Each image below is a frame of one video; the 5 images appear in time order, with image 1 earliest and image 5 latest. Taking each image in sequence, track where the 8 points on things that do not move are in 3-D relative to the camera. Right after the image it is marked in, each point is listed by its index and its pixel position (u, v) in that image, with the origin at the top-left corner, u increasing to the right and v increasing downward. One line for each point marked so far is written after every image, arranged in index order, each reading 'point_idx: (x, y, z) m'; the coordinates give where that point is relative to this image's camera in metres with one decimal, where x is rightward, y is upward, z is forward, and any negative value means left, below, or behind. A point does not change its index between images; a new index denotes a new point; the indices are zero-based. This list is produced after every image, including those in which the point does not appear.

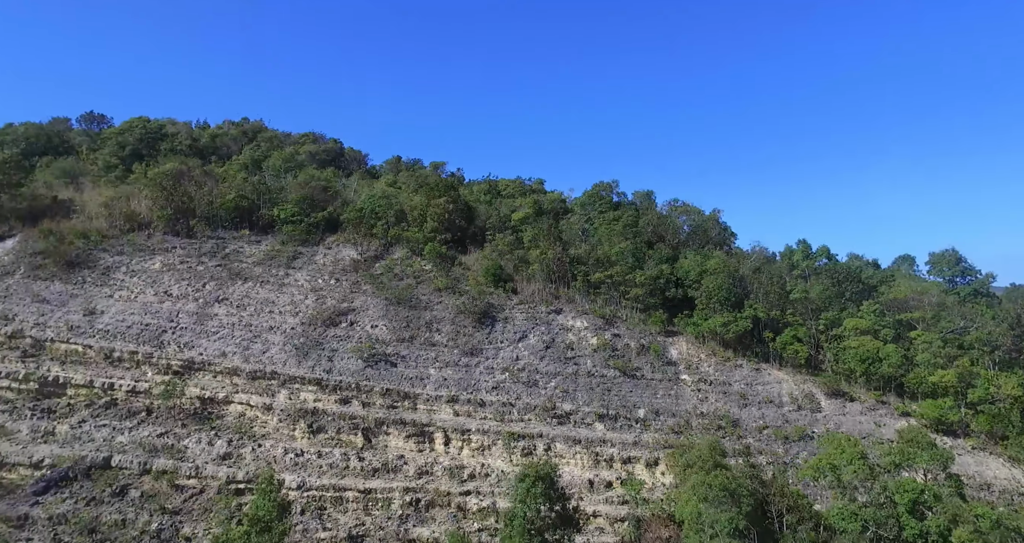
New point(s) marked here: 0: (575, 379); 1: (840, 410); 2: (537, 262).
0: (+1.5, -2.6, +15.3) m
1: (+7.4, -3.1, +14.4) m
2: (+0.7, +0.3, +18.8) m
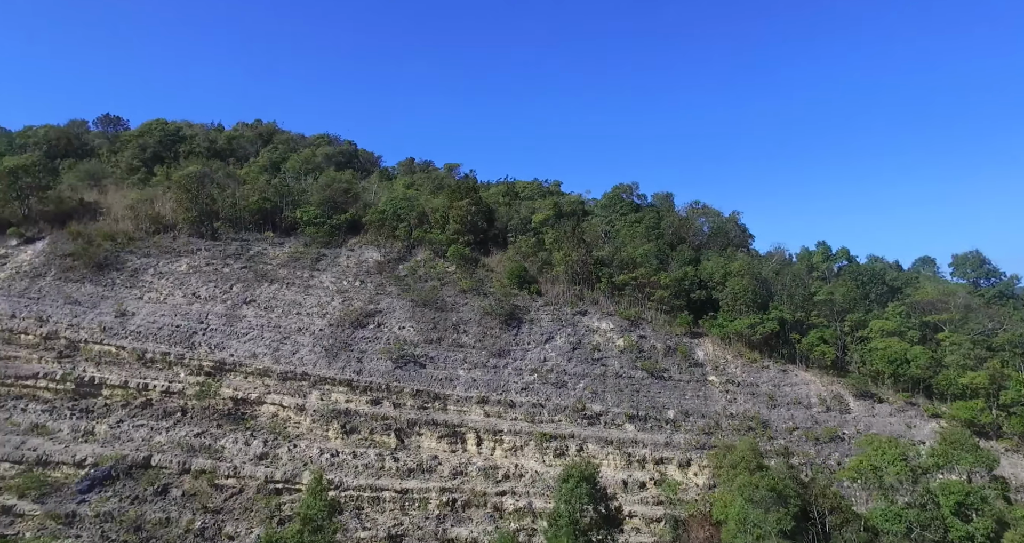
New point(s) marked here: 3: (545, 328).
0: (+2.2, -2.6, +15.4) m
1: (+8.1, -3.2, +14.5) m
2: (+1.4, +0.2, +18.9) m
3: (+0.9, -1.5, +17.2) m
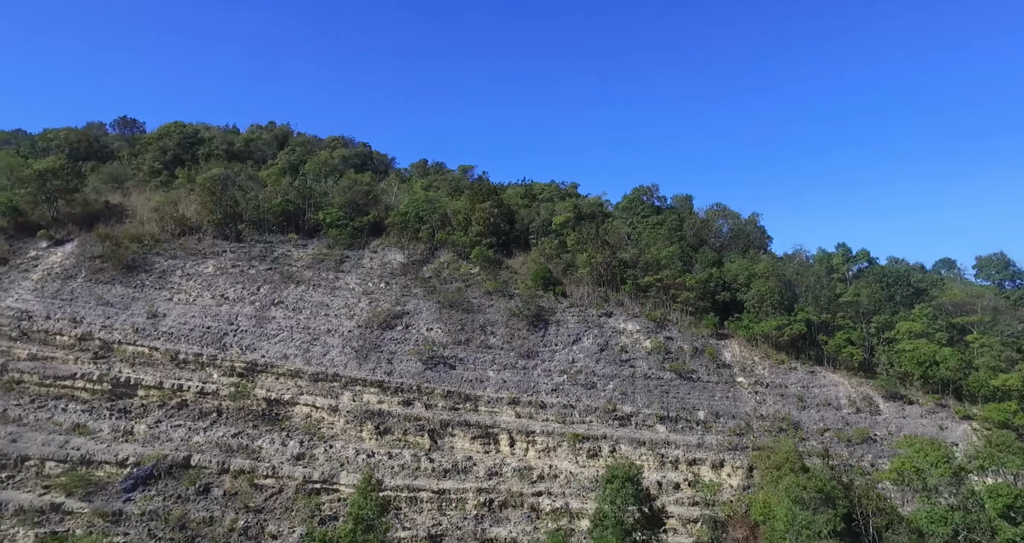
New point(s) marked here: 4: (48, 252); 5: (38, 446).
0: (+2.9, -2.7, +15.6) m
1: (+8.8, -3.2, +14.6) m
2: (+2.2, +0.2, +19.0) m
3: (+1.6, -1.6, +17.3) m
4: (-14.2, +0.6, +19.7) m
5: (-9.3, -3.4, +12.6) m
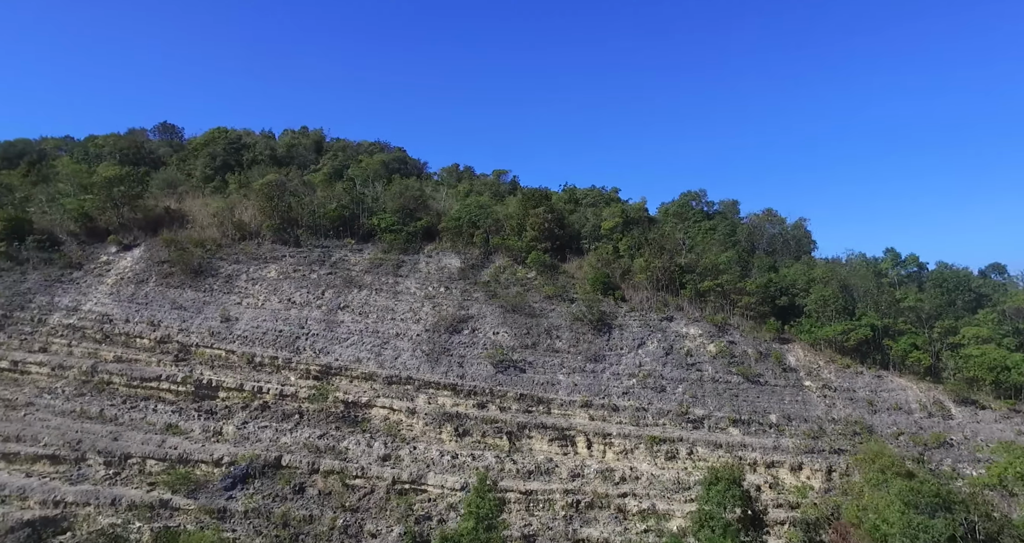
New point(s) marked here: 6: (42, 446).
0: (+4.7, -2.8, +15.8) m
1: (+10.5, -3.3, +14.7) m
2: (+4.0, 0.0, +19.3) m
3: (+3.4, -1.7, +17.6) m
4: (-12.4, +0.5, +20.2) m
5: (-7.6, -3.5, +13.1) m
6: (-9.4, -3.5, +12.9) m
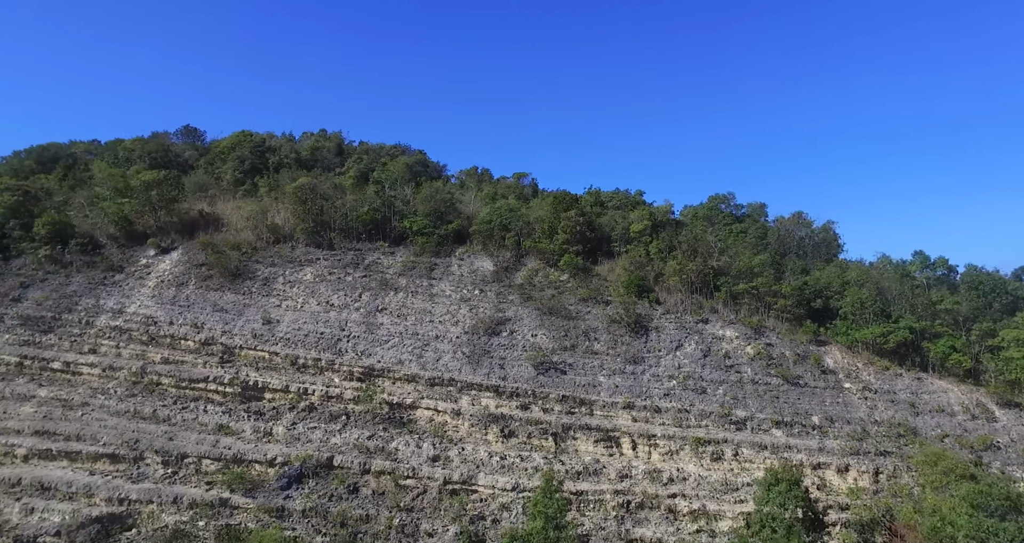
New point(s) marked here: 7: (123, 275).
0: (+5.7, -2.9, +15.9) m
1: (+11.5, -3.4, +14.8) m
2: (+5.0, -0.1, +19.4) m
3: (+4.4, -1.8, +17.7) m
4: (-11.3, +0.4, +20.5) m
5: (-6.6, -3.6, +13.3) m
6: (-8.4, -3.6, +13.2) m
7: (-11.8, -0.1, +19.5) m
